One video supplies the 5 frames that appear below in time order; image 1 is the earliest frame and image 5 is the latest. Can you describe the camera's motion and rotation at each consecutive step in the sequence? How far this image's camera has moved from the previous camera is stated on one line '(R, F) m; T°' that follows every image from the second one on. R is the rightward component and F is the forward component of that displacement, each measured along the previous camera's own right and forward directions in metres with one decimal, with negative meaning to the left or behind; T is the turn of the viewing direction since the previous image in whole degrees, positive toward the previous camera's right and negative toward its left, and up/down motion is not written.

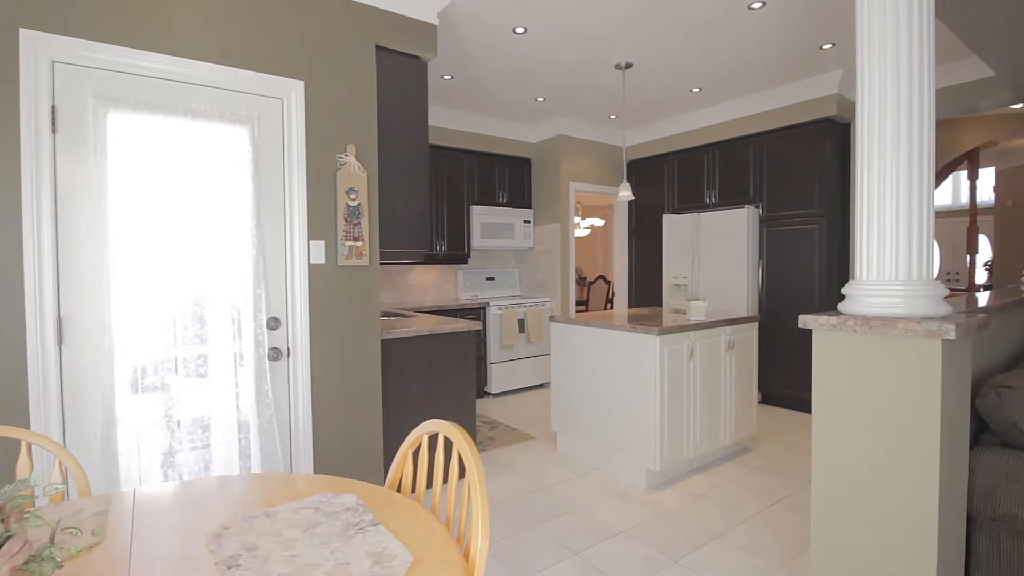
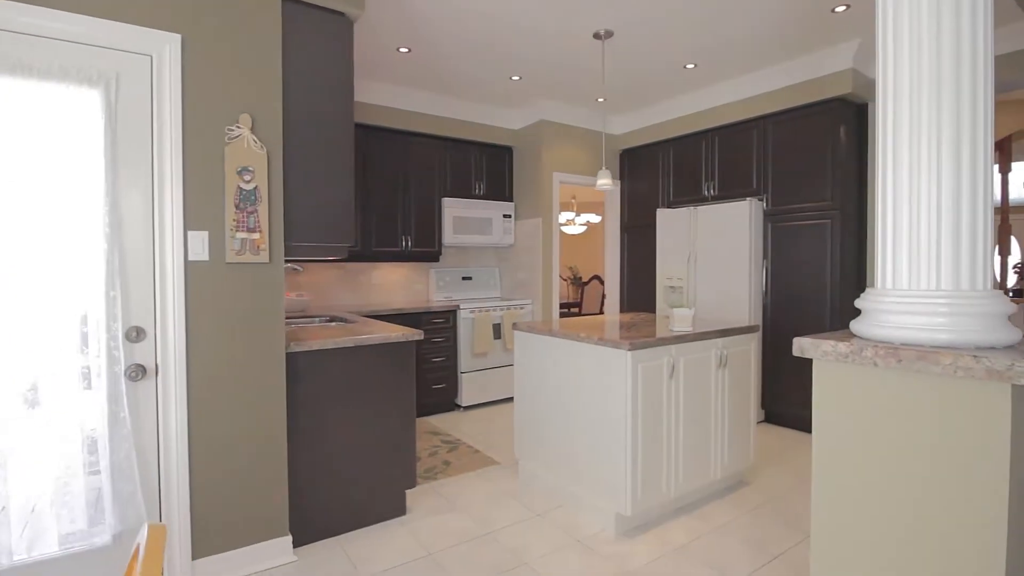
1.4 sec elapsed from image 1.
(+0.3, +0.5) m; -1°
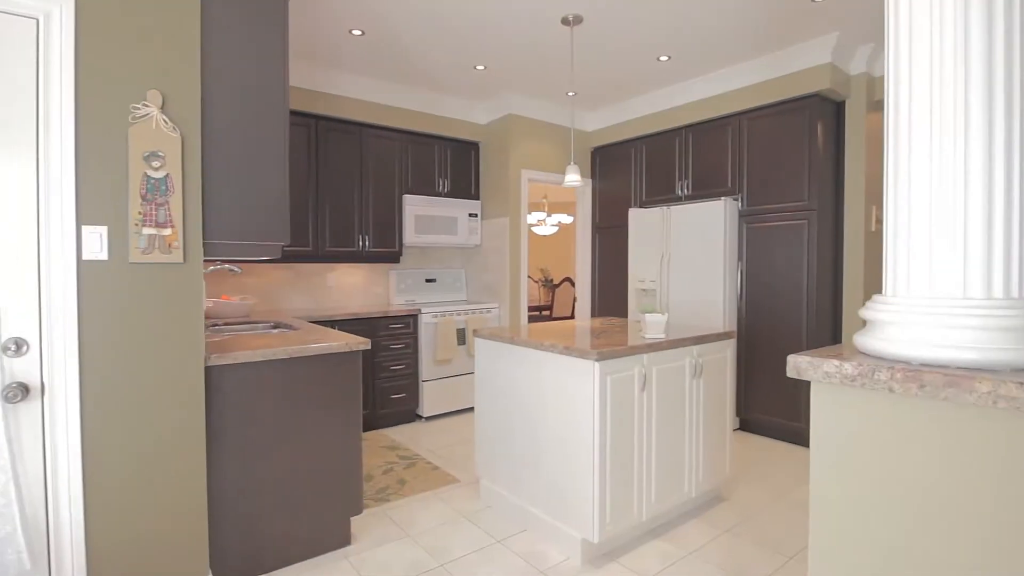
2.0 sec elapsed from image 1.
(+0.1, +0.2) m; +3°
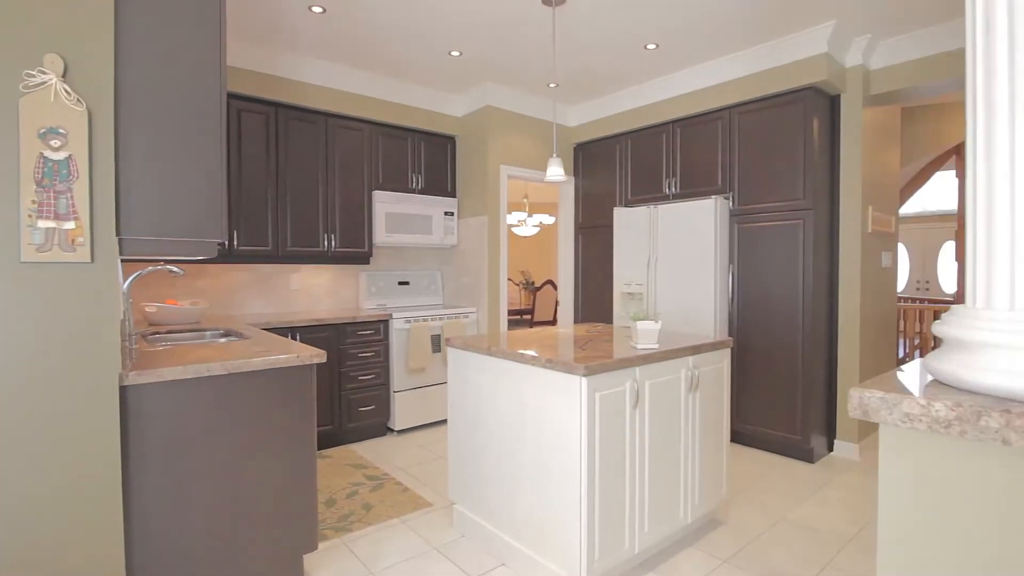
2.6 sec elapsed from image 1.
(0.0, +0.3) m; +2°
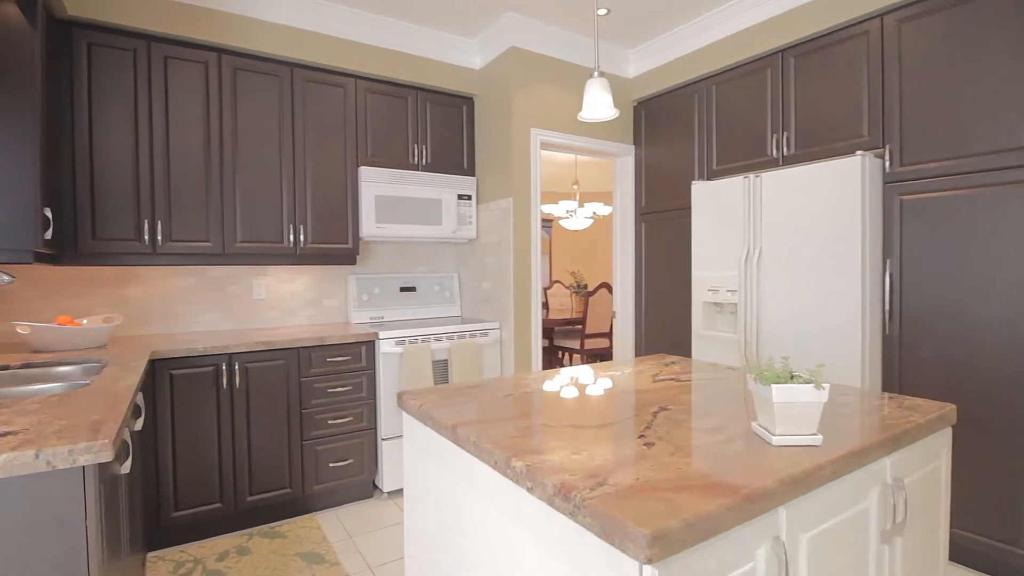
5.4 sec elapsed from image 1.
(+0.2, +1.1) m; -7°
